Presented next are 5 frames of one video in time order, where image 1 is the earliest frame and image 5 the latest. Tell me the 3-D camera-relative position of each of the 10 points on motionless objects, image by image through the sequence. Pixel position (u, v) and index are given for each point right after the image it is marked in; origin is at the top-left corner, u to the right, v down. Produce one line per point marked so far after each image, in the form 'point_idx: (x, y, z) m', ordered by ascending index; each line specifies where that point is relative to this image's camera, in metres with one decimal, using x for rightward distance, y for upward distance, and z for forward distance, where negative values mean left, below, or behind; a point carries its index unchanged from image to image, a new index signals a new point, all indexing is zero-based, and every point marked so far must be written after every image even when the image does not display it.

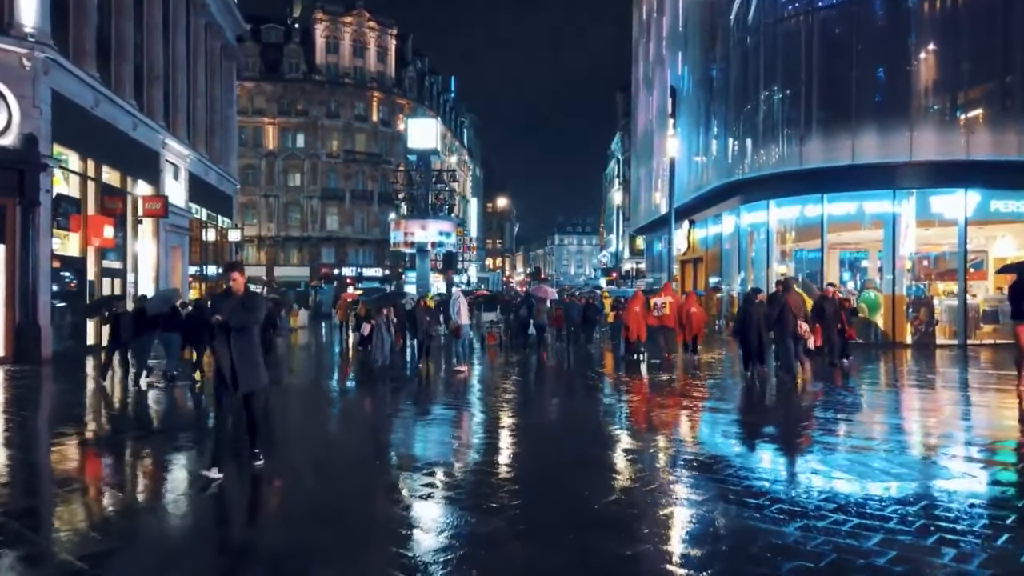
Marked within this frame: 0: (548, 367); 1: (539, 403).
0: (+0.9, -1.8, +19.9) m
1: (+0.6, -1.8, +13.5) m
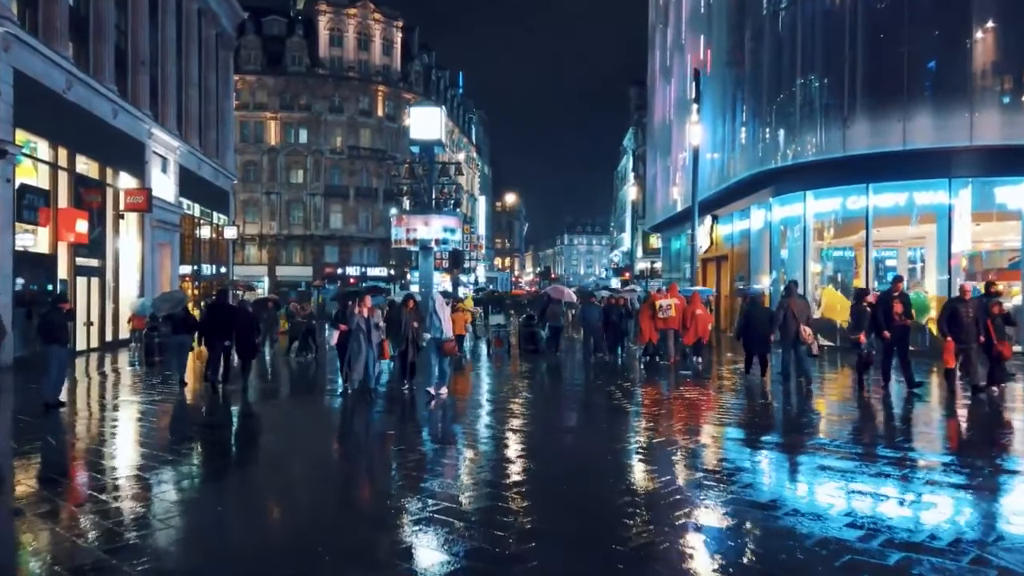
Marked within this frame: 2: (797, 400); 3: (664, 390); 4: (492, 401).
0: (+1.1, -1.8, +17.6) m
1: (+0.7, -1.8, +11.3) m
2: (+4.9, -1.9, +14.7) m
3: (+2.7, -1.8, +15.6) m
4: (-0.3, -1.8, +13.5) m
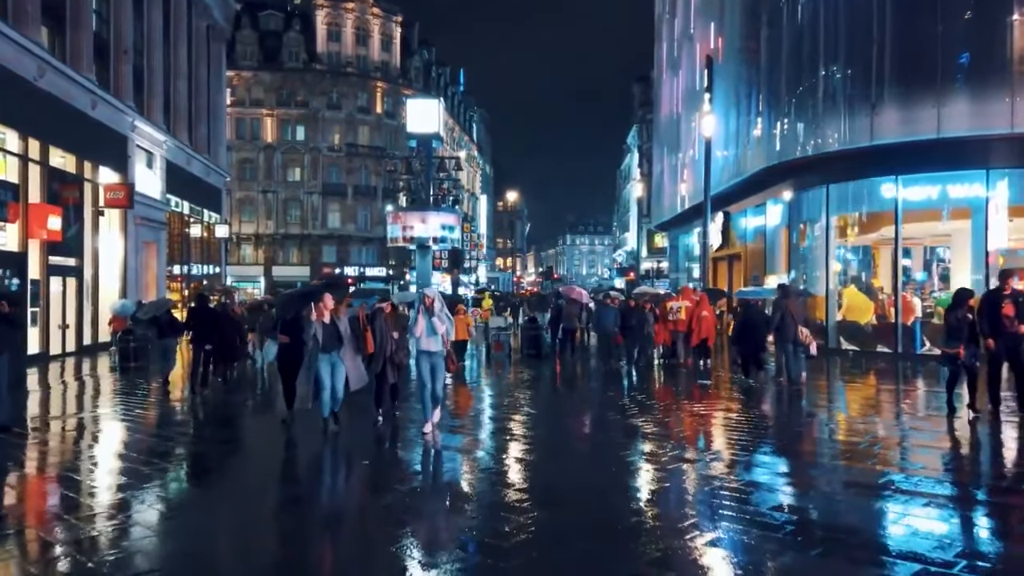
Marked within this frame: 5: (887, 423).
0: (+1.1, -1.8, +16.2) m
1: (+0.7, -1.8, +9.8) m
2: (+4.9, -1.9, +13.3) m
3: (+2.7, -1.8, +14.1) m
4: (-0.3, -1.8, +12.0) m
5: (+5.4, -1.9, +12.4) m
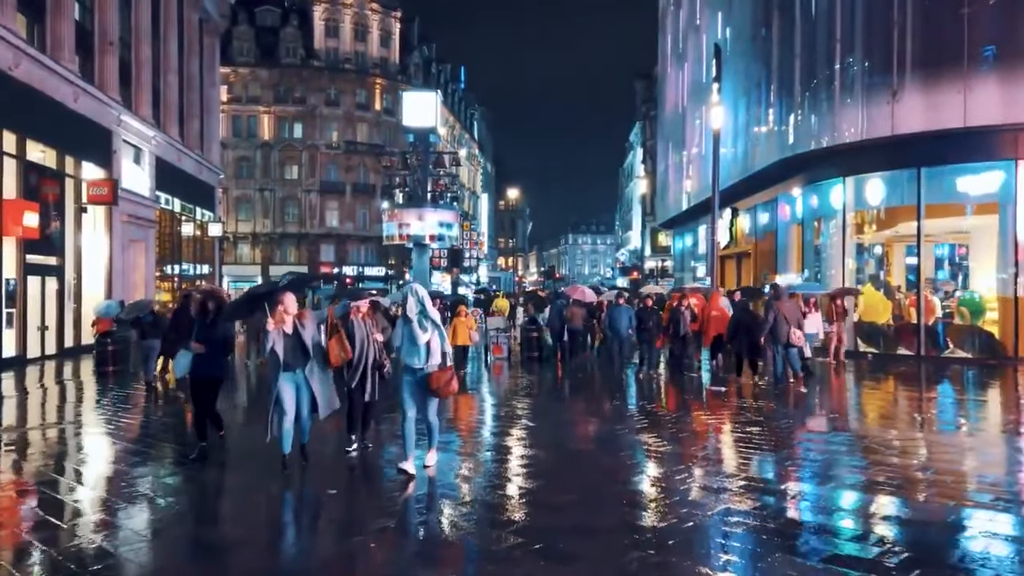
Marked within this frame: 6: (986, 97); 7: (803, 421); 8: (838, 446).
0: (+1.1, -1.8, +15.1) m
1: (+0.7, -1.8, +8.7) m
2: (+4.9, -1.9, +12.2) m
3: (+2.7, -1.8, +13.1) m
4: (-0.4, -1.8, +10.9) m
5: (+5.4, -1.9, +11.3) m
6: (+10.5, +4.3, +19.4) m
7: (+4.1, -1.9, +12.3) m
8: (+3.8, -1.9, +10.1) m
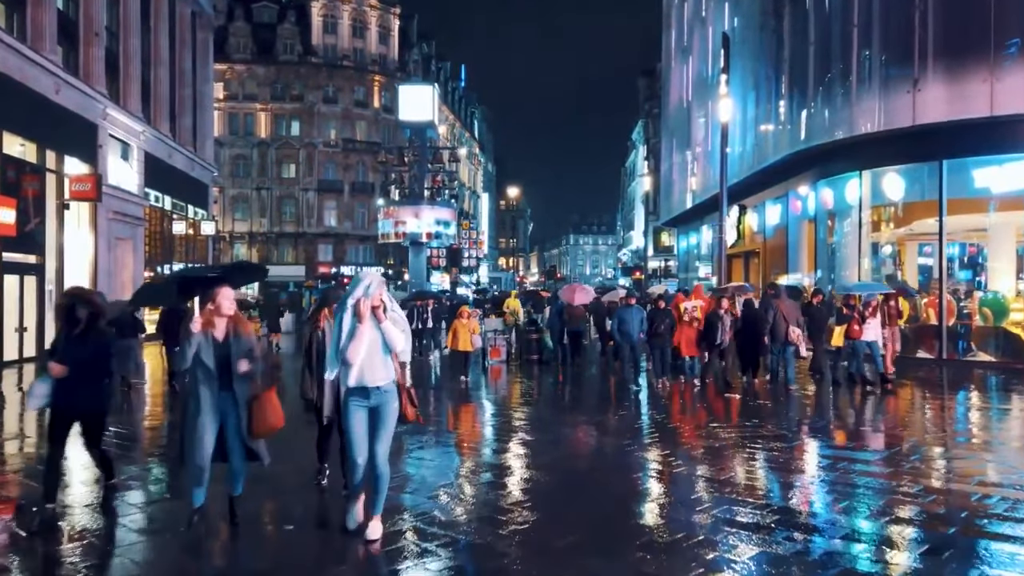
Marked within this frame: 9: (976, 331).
0: (+1.0, -1.8, +14.2) m
1: (+0.6, -1.8, +7.8) m
2: (+4.8, -1.9, +11.2) m
3: (+2.6, -1.8, +12.1) m
4: (-0.4, -1.8, +10.0) m
5: (+5.3, -1.9, +10.4) m
6: (+10.5, +4.3, +18.4) m
7: (+4.1, -1.9, +11.3) m
8: (+3.7, -1.8, +9.2) m
9: (+10.3, -0.9, +19.3) m
